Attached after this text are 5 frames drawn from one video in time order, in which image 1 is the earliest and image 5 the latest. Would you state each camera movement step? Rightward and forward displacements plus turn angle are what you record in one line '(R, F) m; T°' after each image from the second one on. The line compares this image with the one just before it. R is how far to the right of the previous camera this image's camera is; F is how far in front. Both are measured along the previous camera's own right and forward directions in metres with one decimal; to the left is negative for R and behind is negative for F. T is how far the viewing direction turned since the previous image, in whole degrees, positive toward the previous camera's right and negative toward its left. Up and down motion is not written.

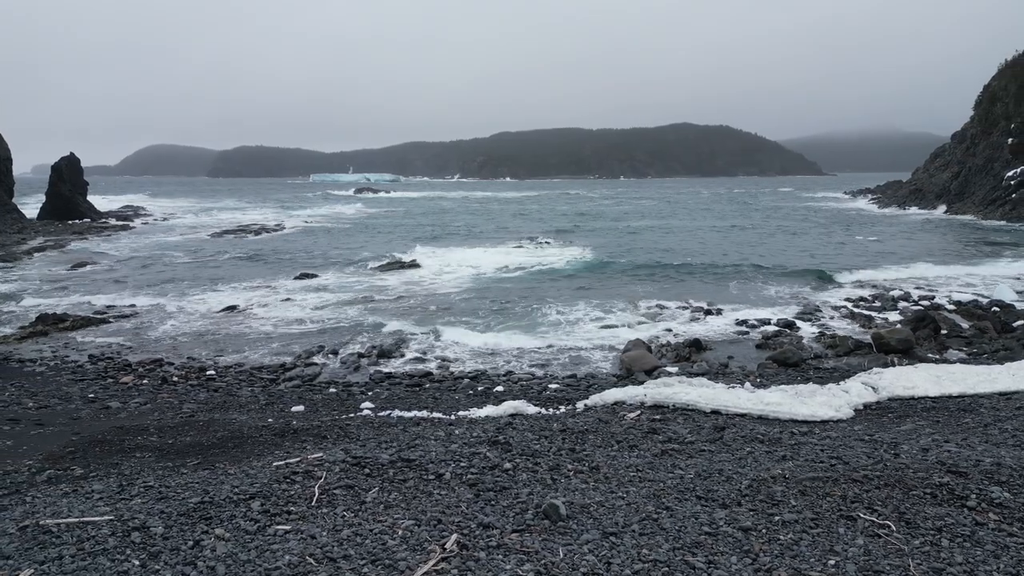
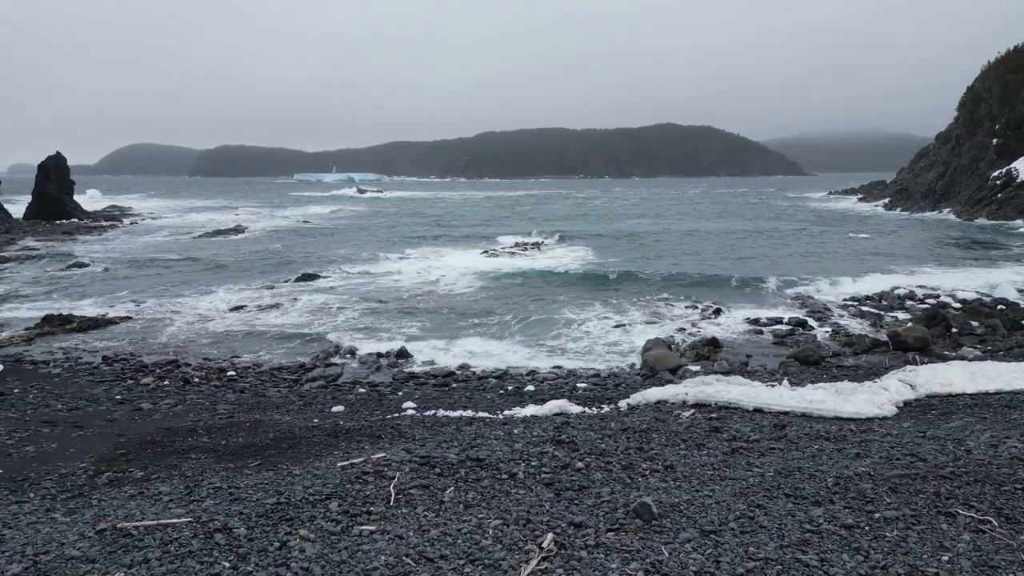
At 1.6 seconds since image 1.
(-0.6, 0.0) m; +1°
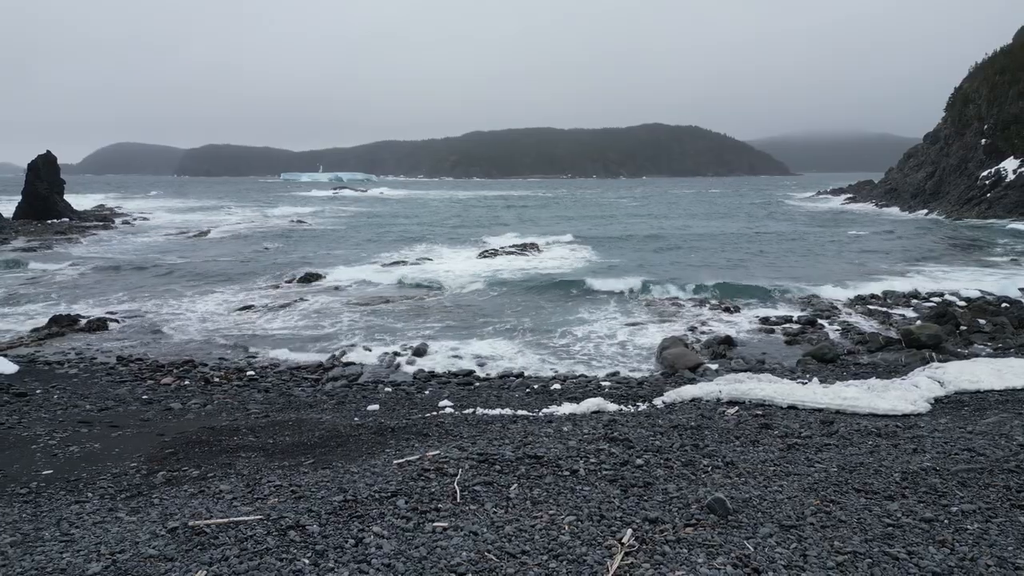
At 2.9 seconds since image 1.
(-0.5, 0.0) m; 0°
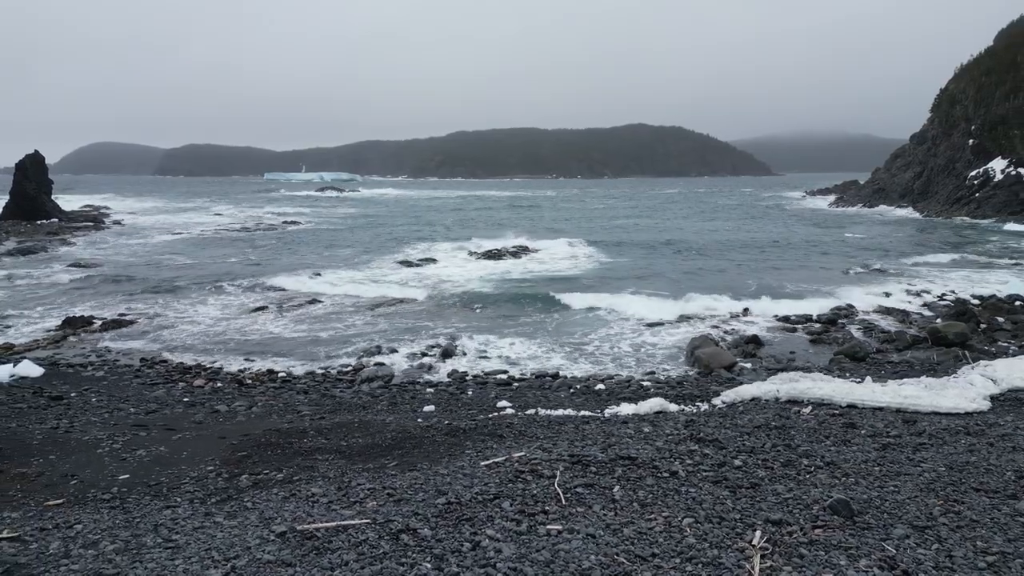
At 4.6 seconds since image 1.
(-0.7, +0.1) m; +1°
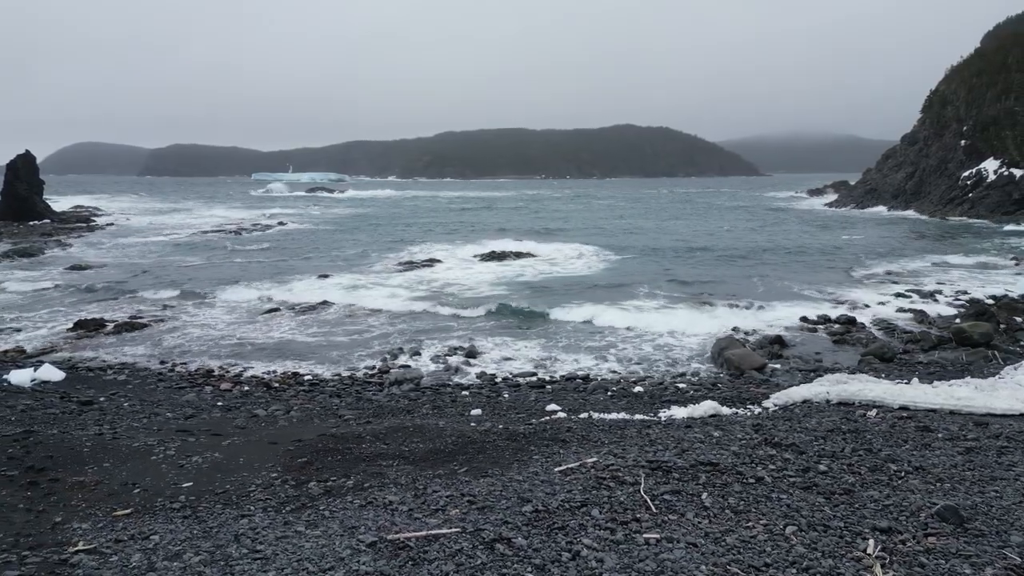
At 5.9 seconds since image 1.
(-0.6, +0.1) m; 0°
